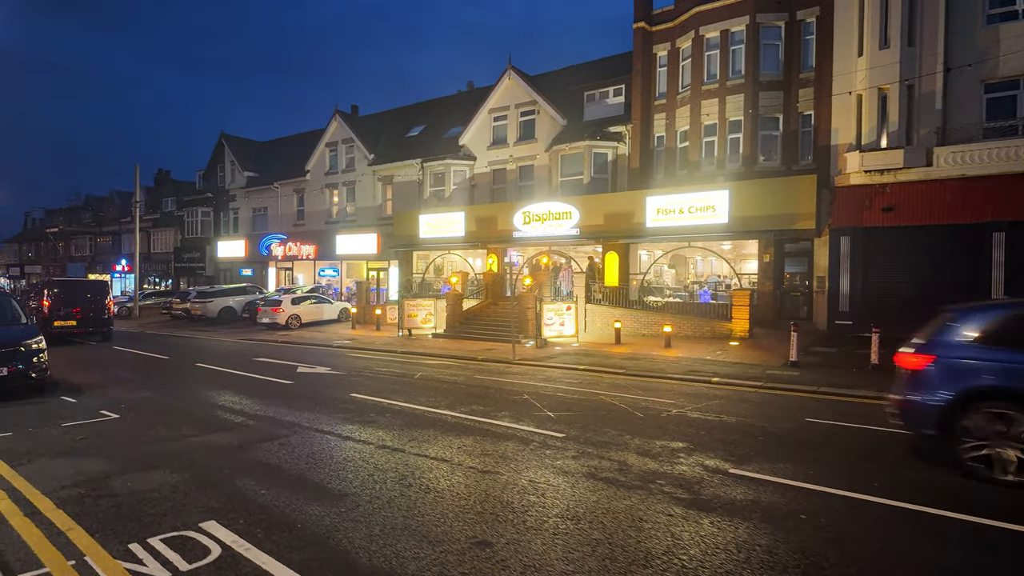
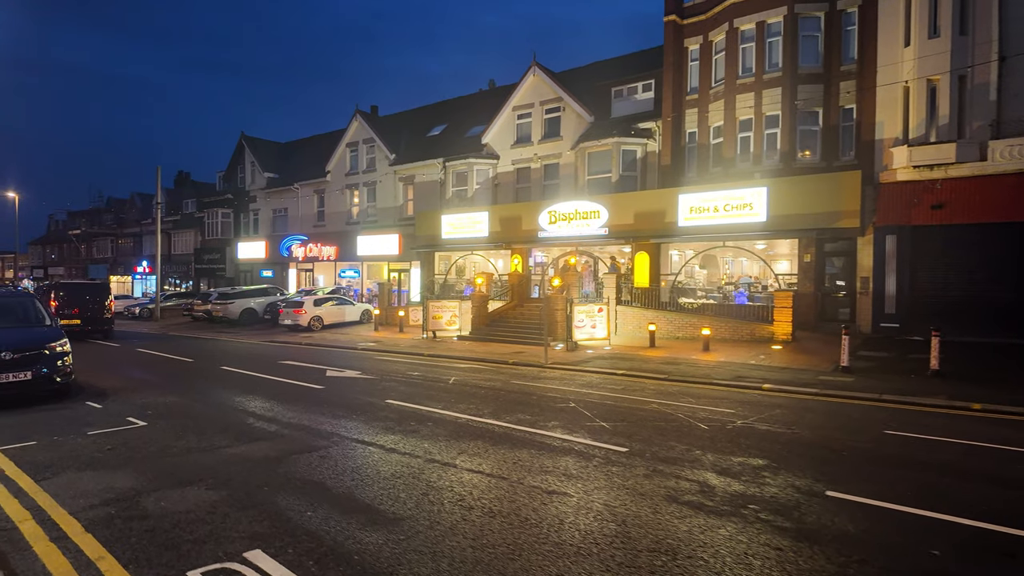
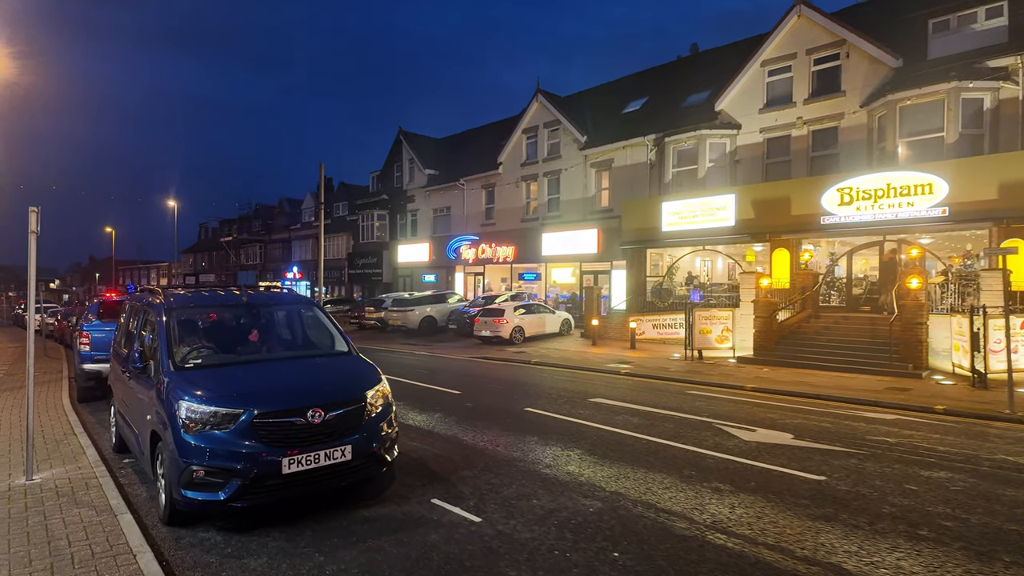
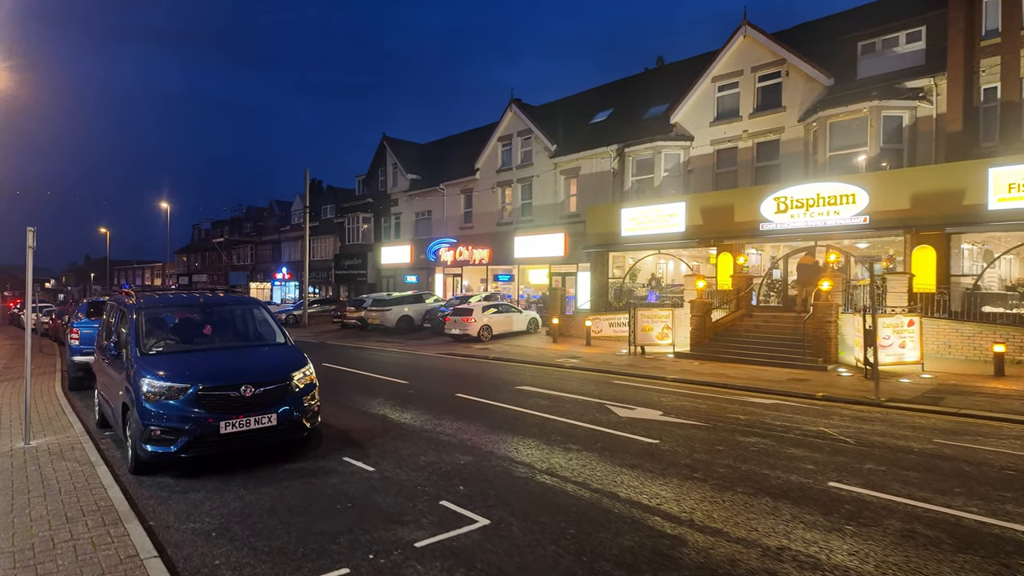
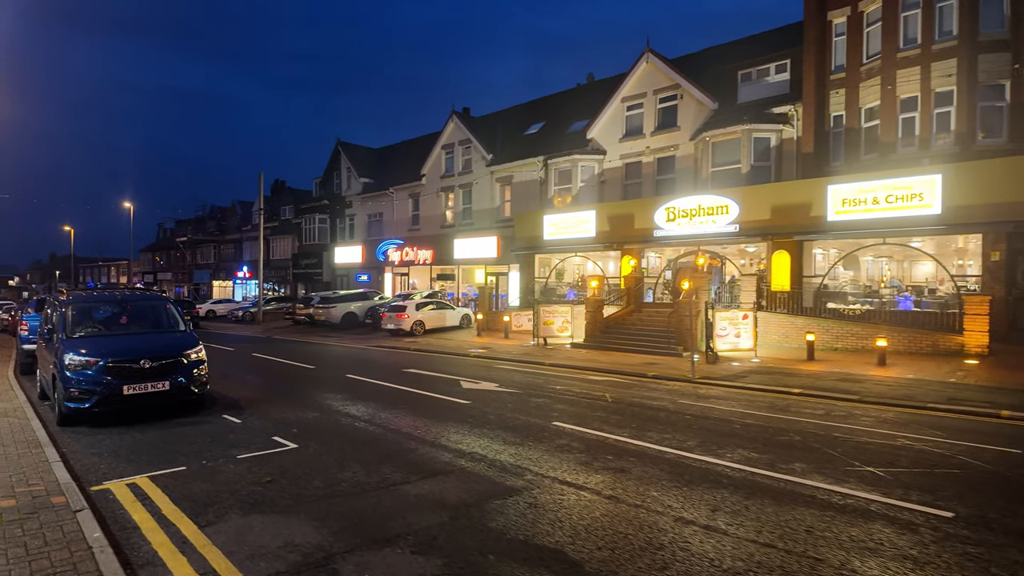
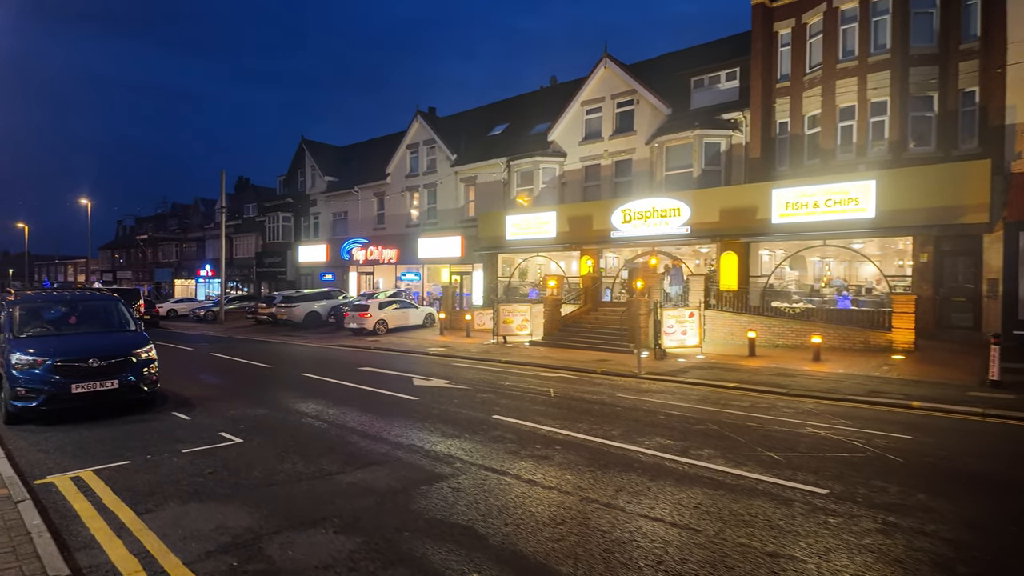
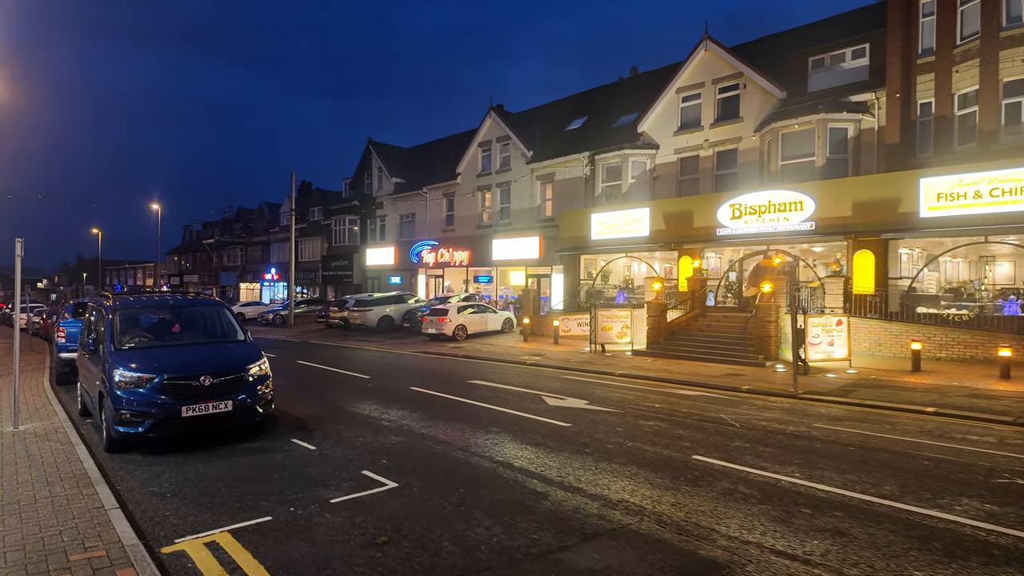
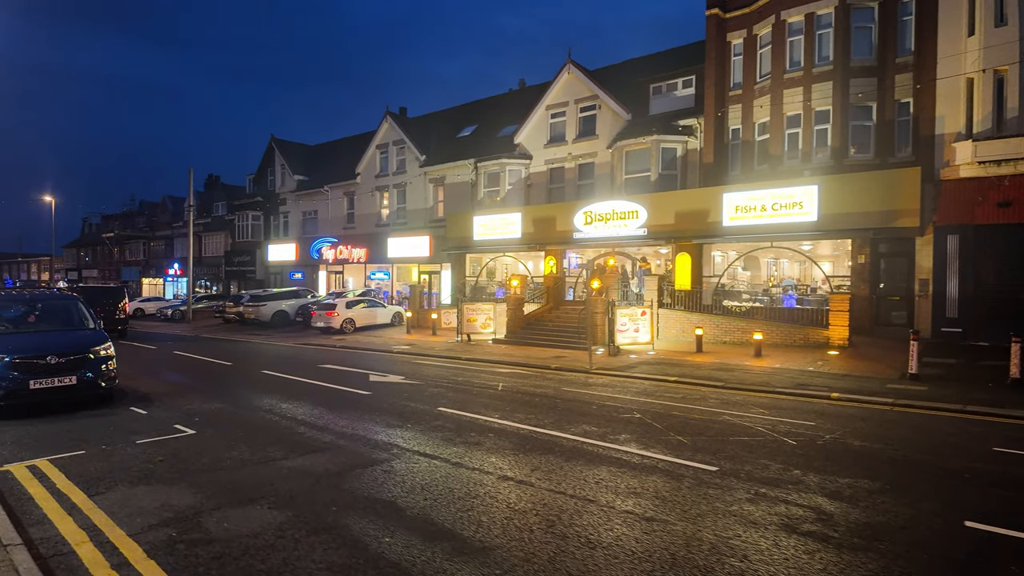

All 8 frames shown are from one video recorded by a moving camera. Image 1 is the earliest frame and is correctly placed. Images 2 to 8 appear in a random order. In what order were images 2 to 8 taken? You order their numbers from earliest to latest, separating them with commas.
2, 8, 6, 5, 7, 4, 3
